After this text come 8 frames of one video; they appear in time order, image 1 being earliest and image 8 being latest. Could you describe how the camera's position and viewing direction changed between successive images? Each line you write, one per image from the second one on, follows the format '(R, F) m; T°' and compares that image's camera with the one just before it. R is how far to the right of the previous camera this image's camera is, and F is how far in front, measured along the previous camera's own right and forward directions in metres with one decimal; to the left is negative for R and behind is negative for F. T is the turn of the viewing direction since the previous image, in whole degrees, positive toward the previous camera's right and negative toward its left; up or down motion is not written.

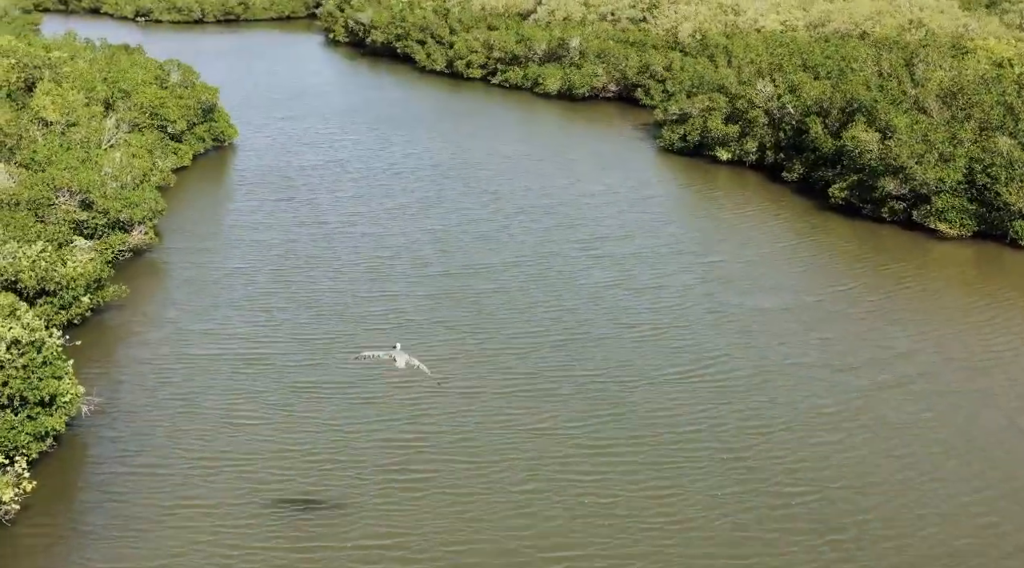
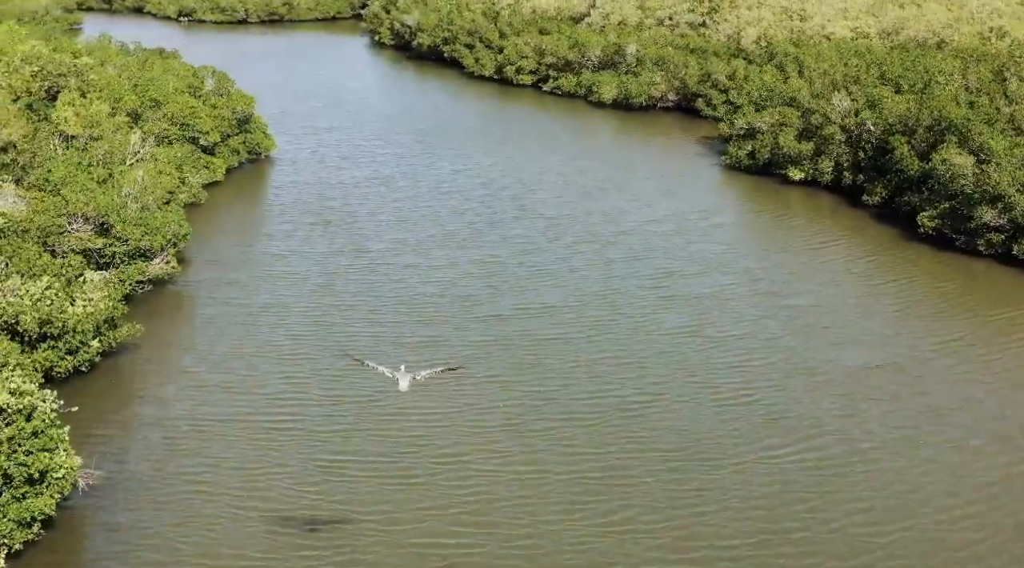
(-0.5, +5.6) m; -2°
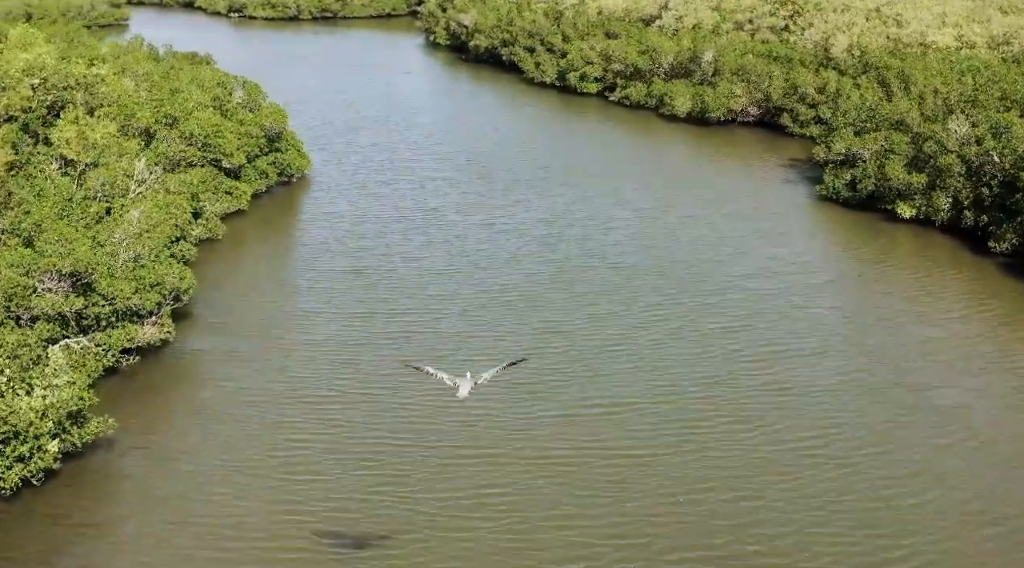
(-0.3, +9.4) m; -2°
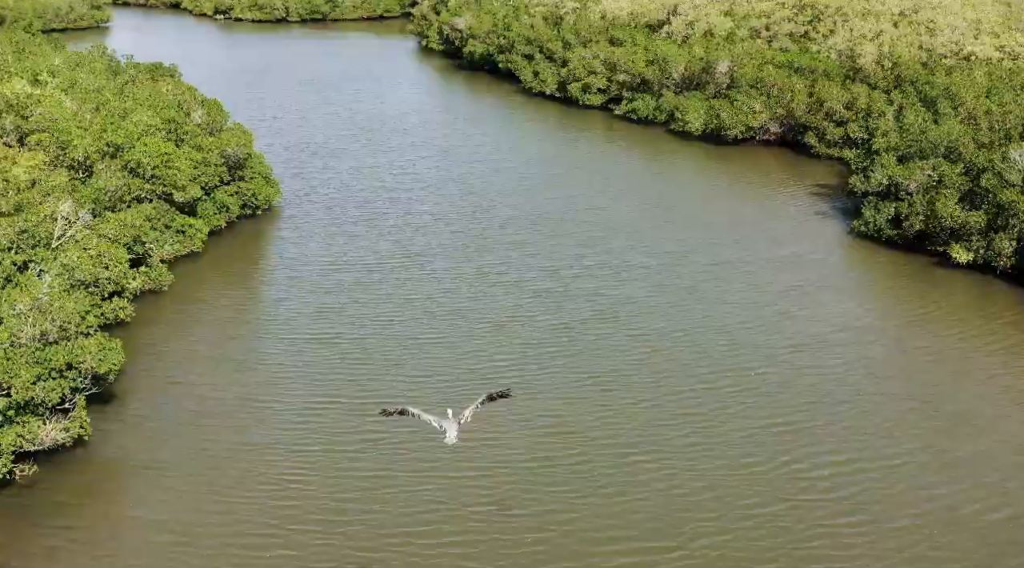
(+0.1, +8.6) m; 0°
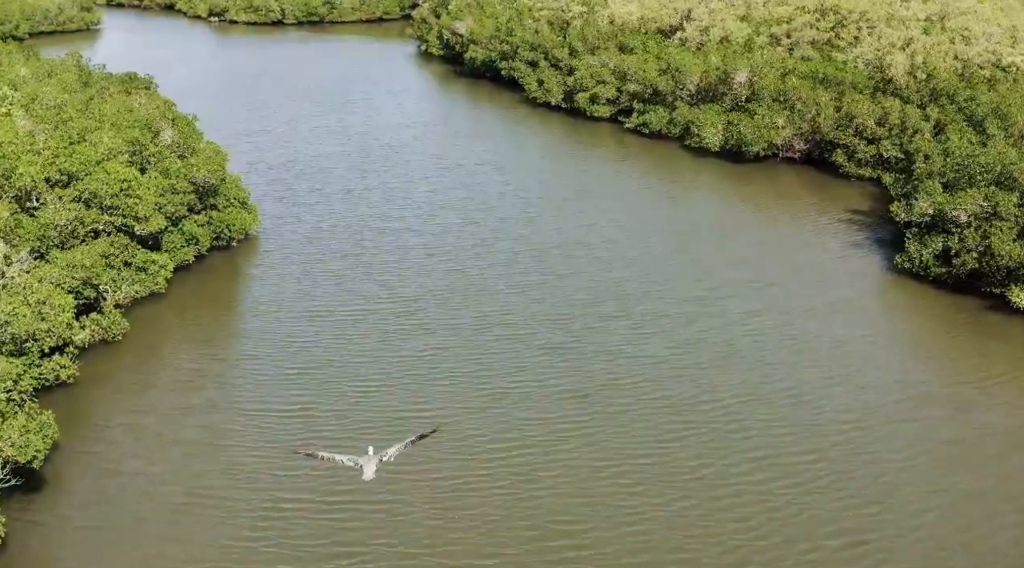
(0.0, +6.3) m; 0°
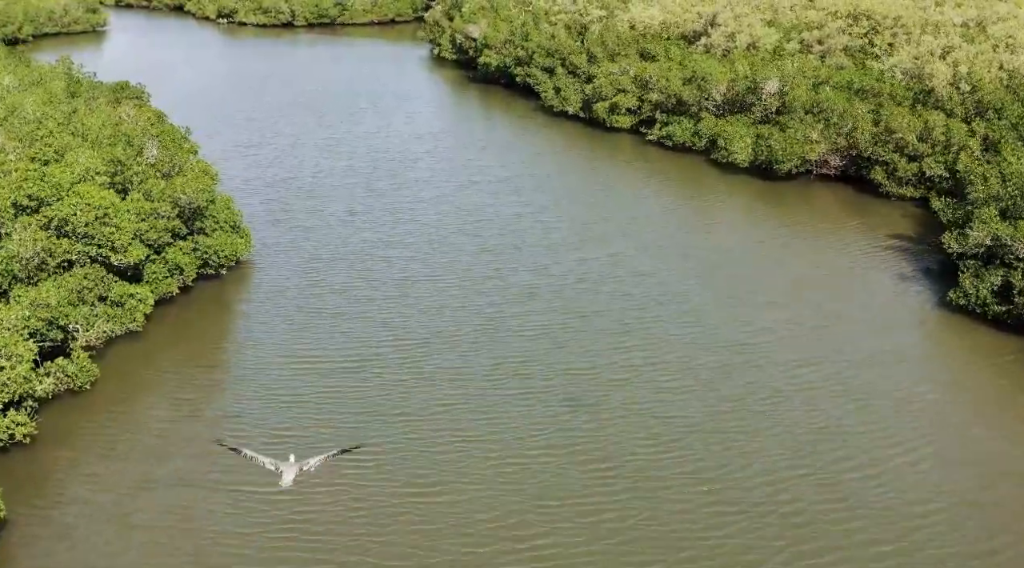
(0.0, +4.9) m; -1°
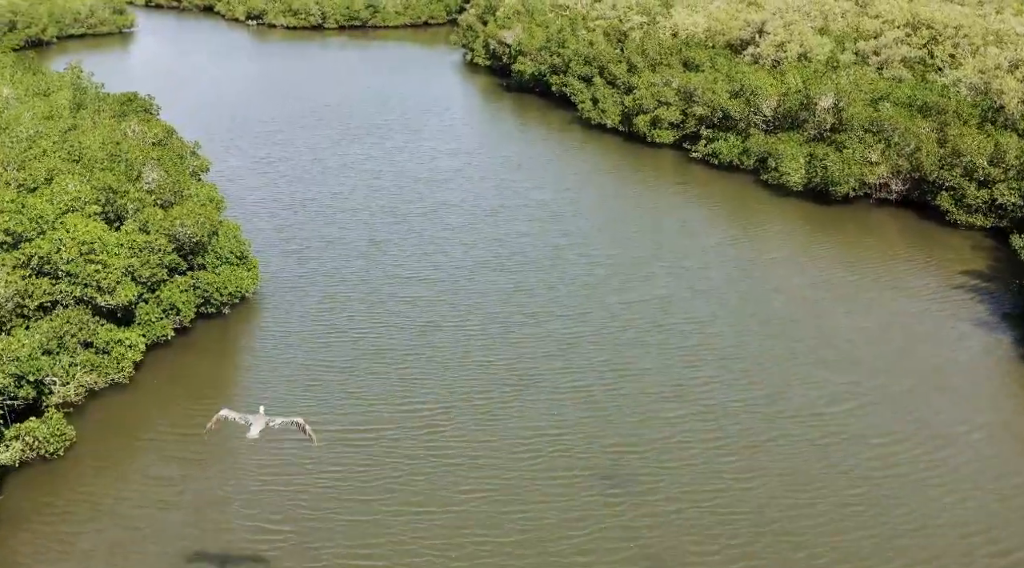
(0.0, +5.2) m; -1°
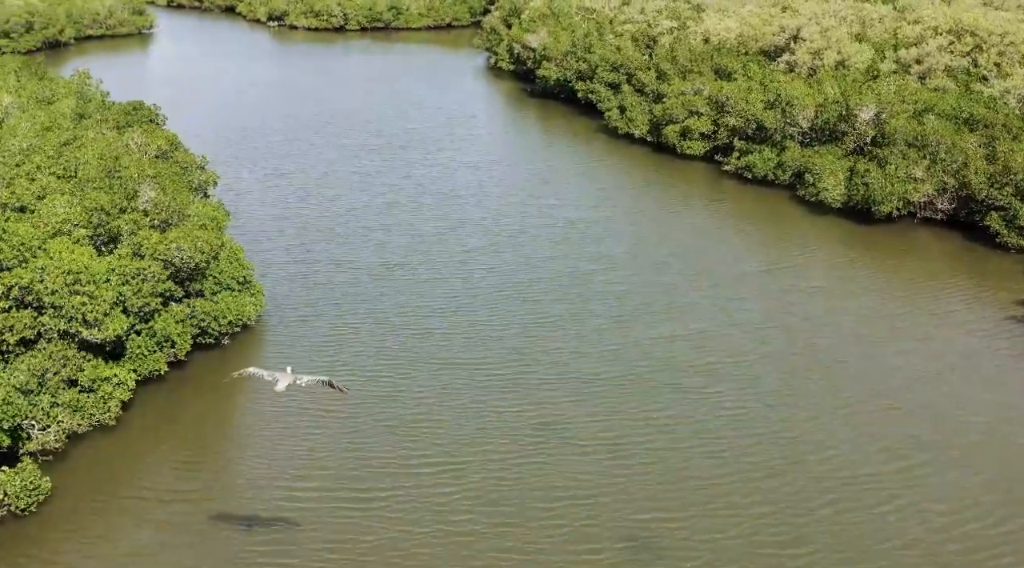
(+0.1, +3.5) m; -1°
